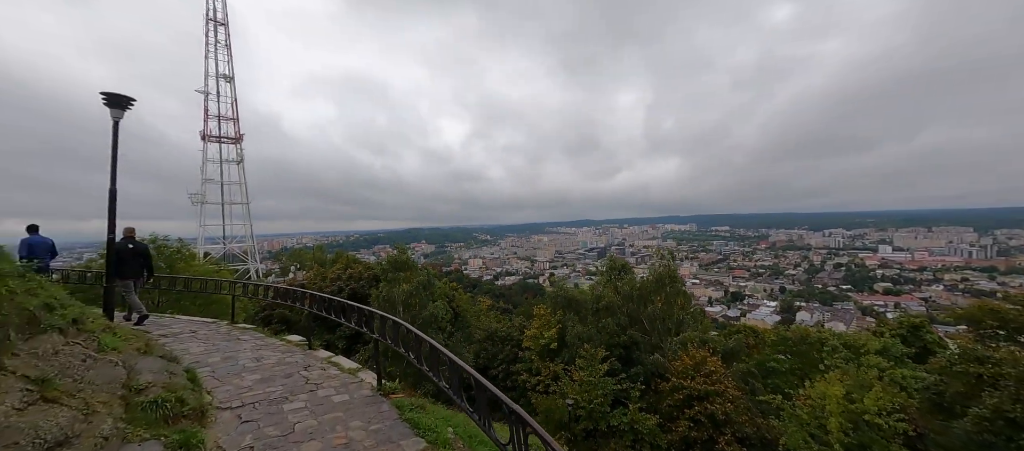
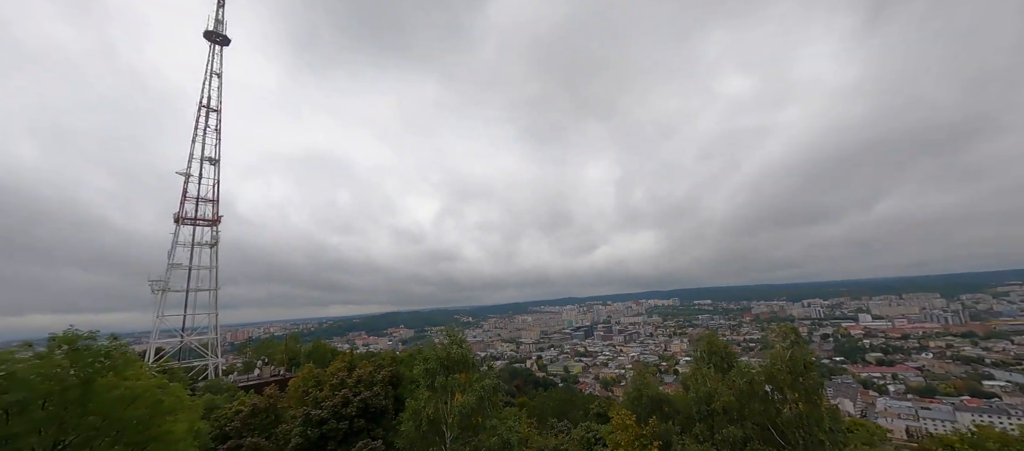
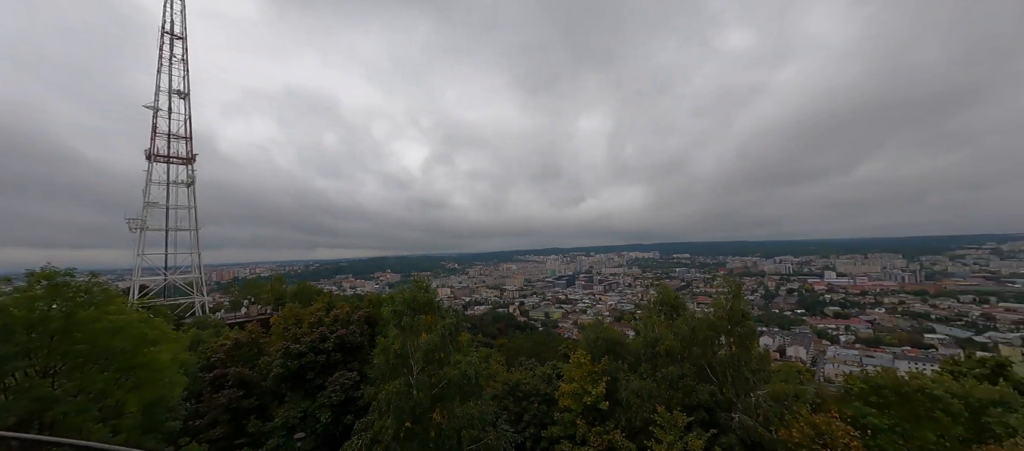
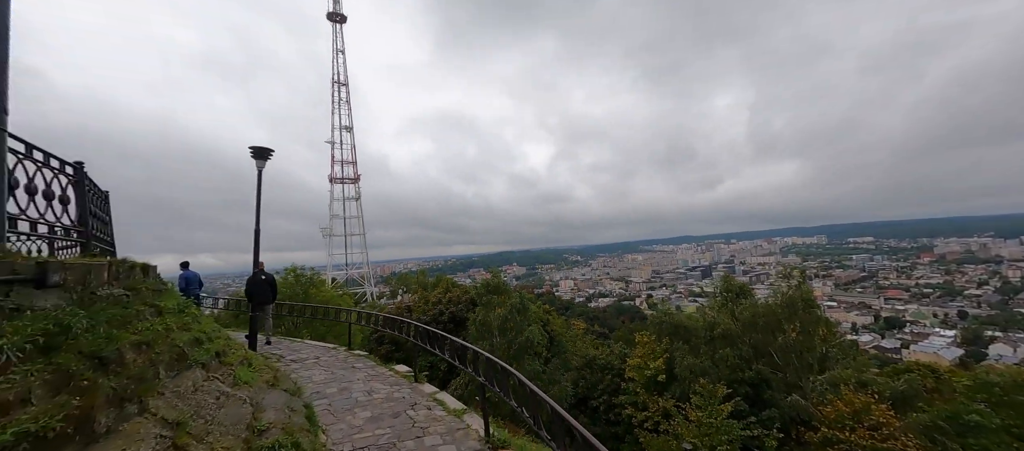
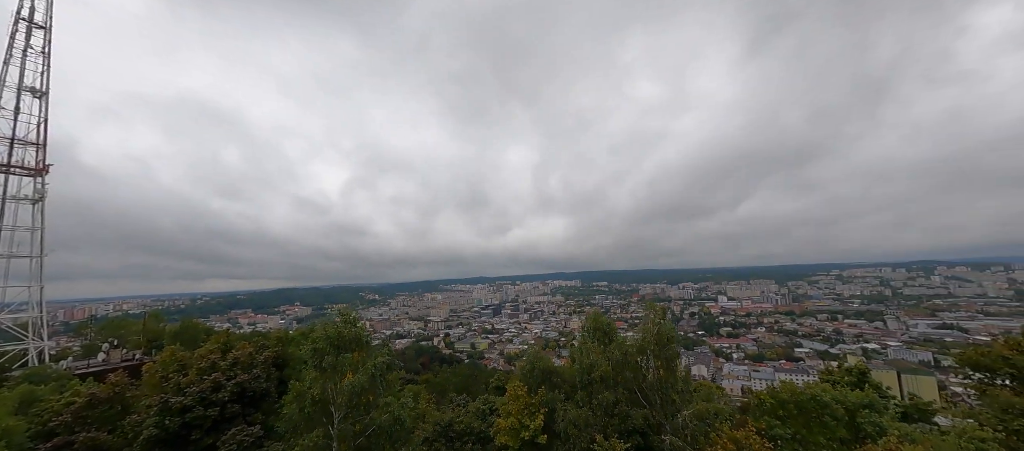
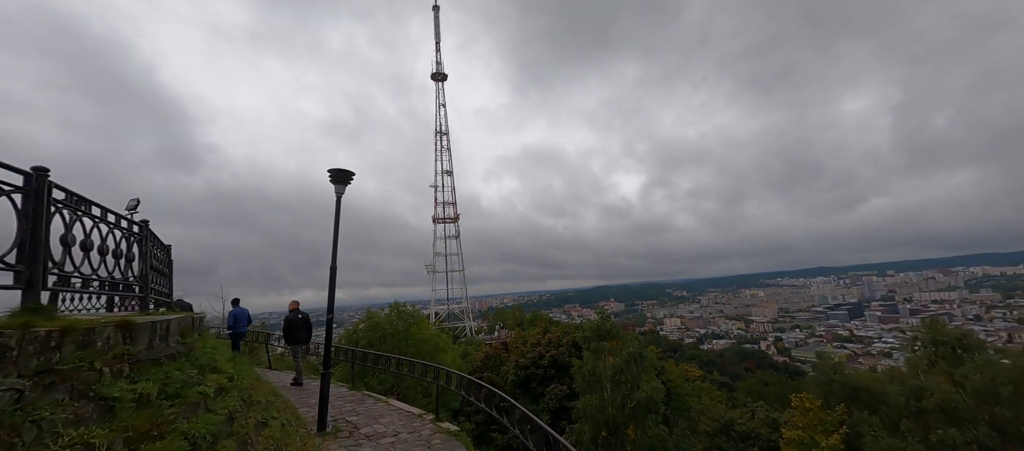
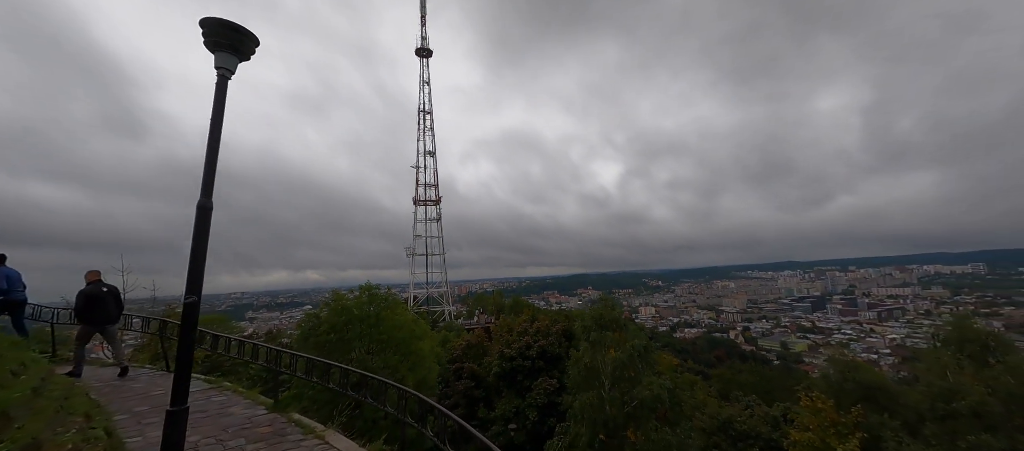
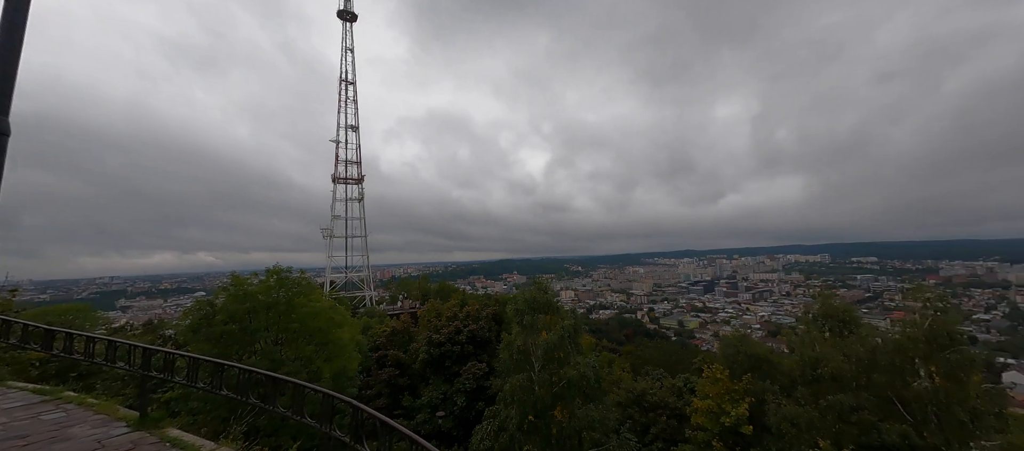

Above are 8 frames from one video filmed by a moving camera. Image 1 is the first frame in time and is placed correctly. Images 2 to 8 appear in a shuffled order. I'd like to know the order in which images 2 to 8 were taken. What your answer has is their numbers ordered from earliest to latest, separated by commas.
4, 6, 7, 8, 3, 5, 2
